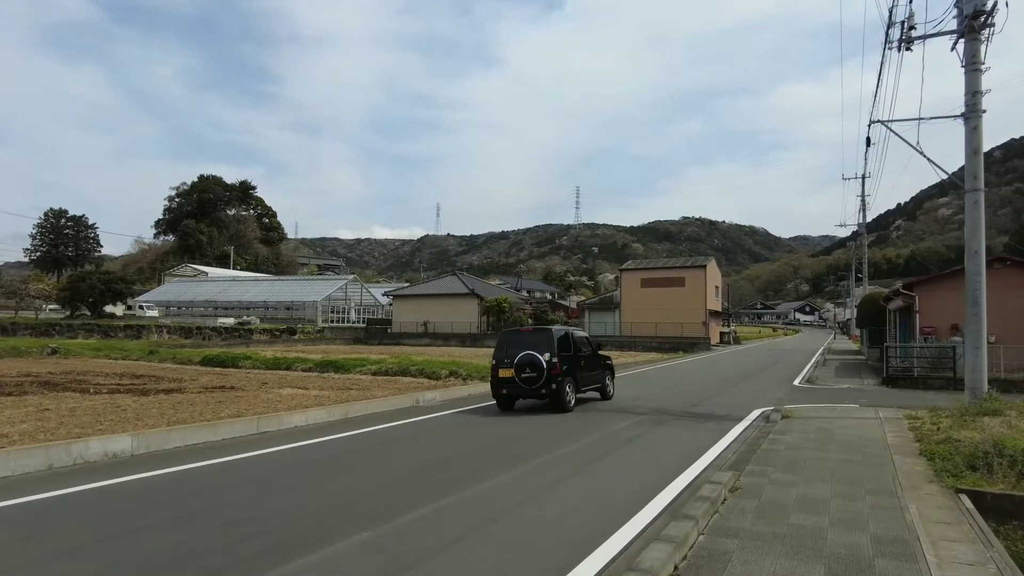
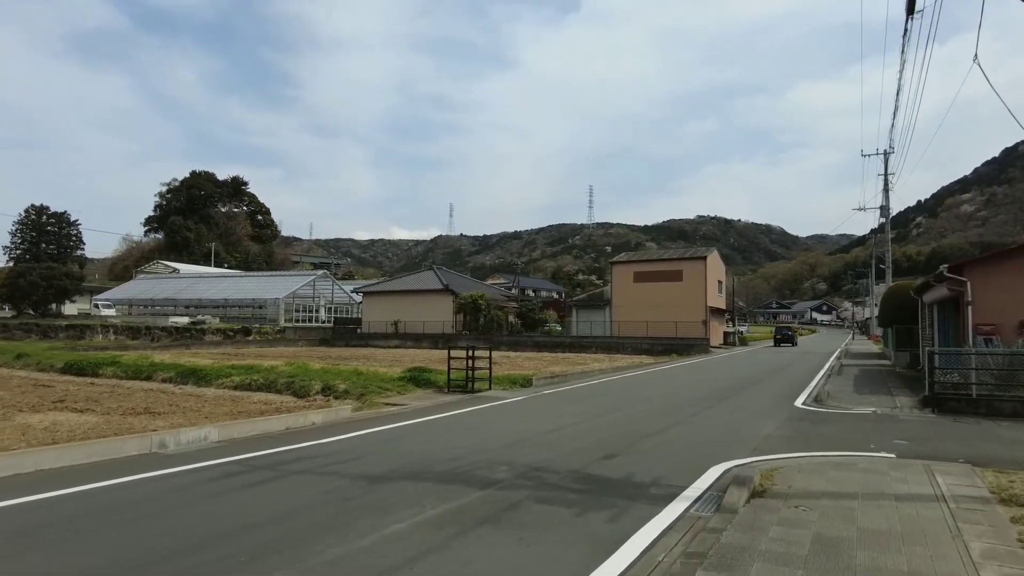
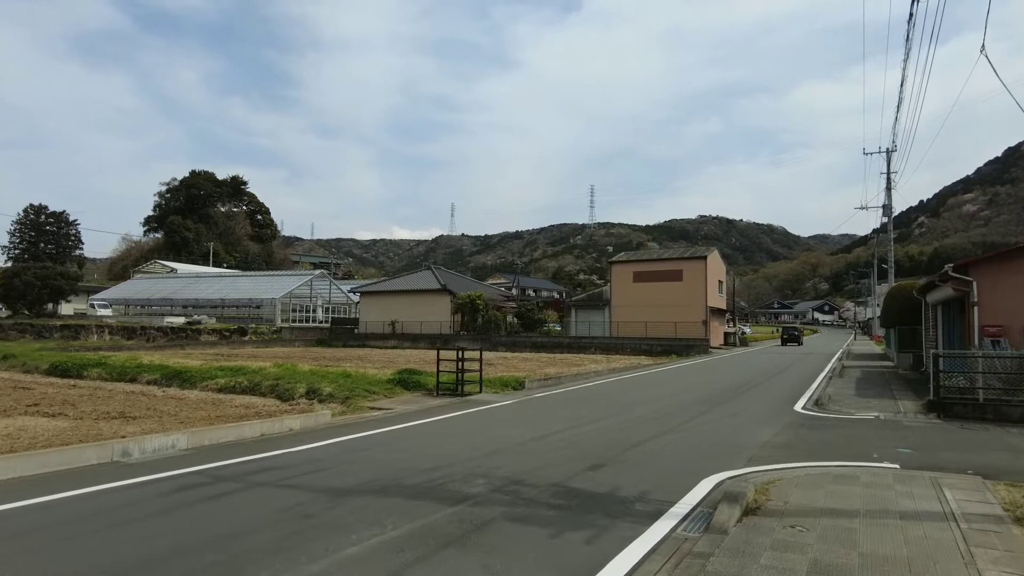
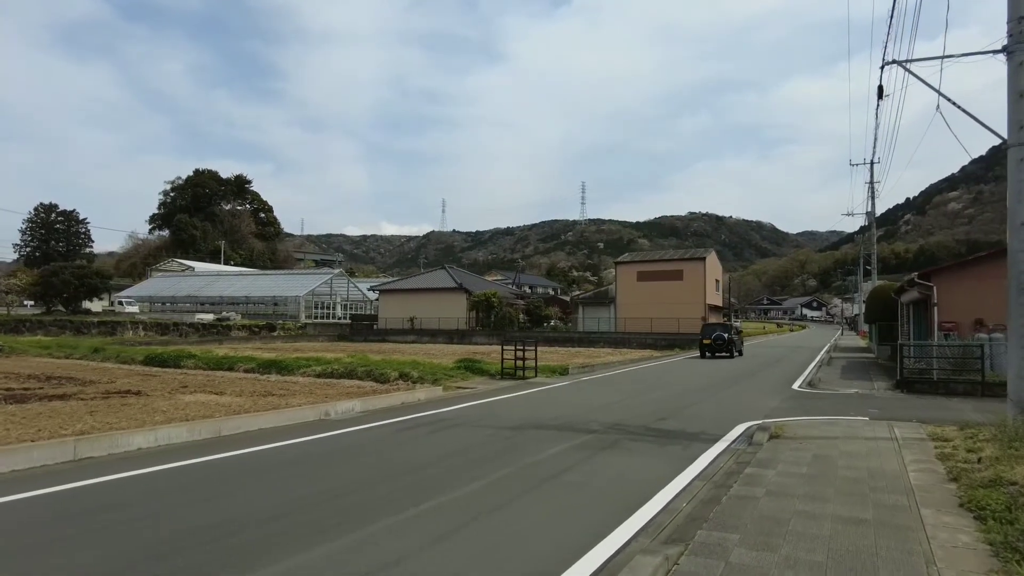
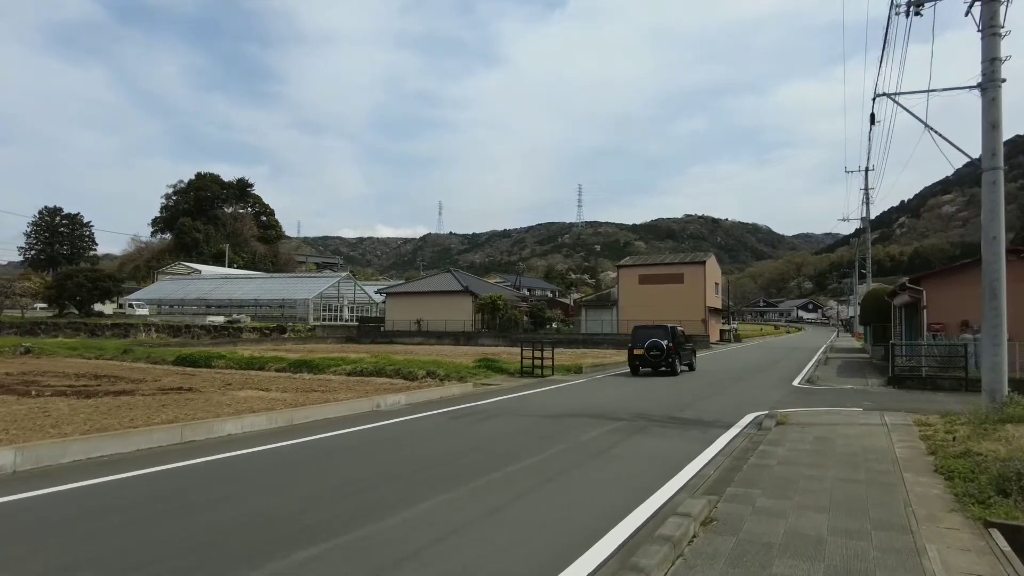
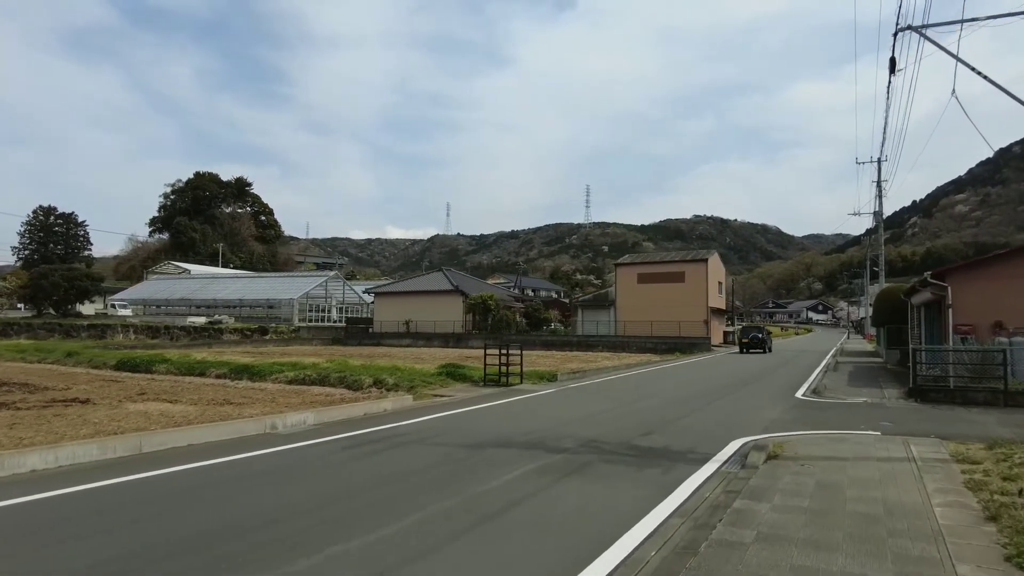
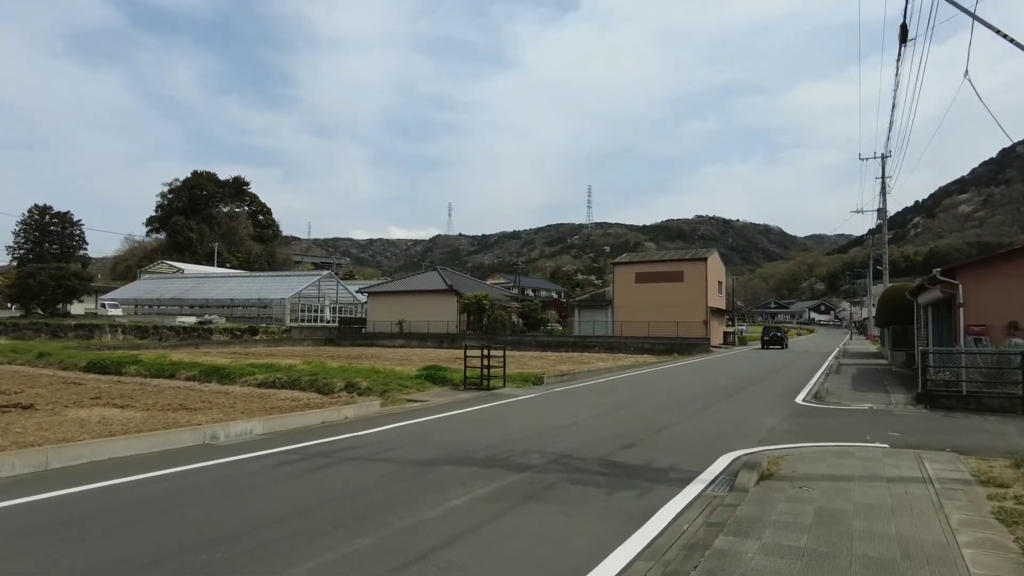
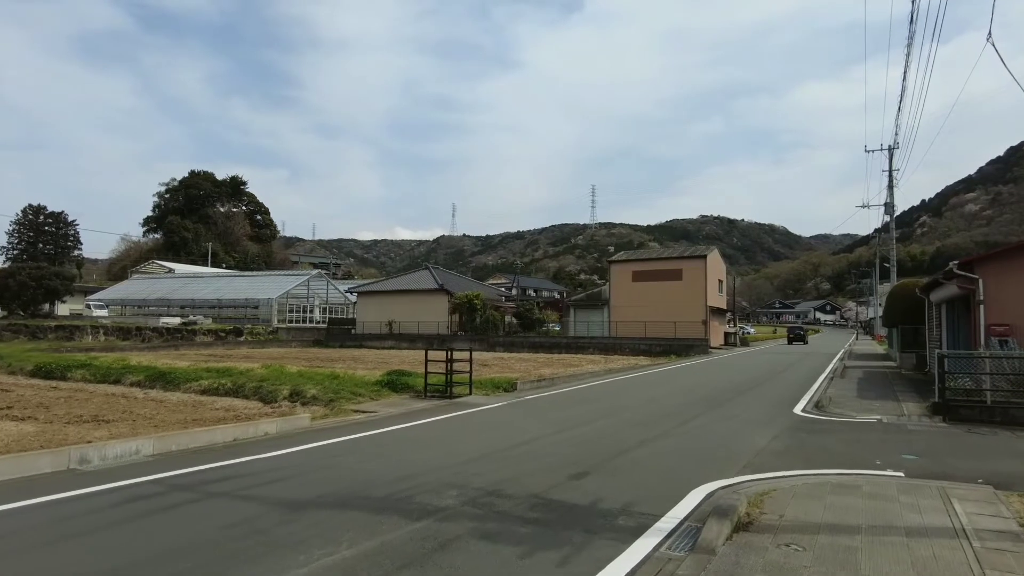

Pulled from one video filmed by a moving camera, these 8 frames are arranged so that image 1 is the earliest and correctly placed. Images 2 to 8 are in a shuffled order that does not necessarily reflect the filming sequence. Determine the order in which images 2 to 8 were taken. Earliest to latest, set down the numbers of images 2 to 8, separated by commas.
5, 4, 6, 7, 2, 3, 8
